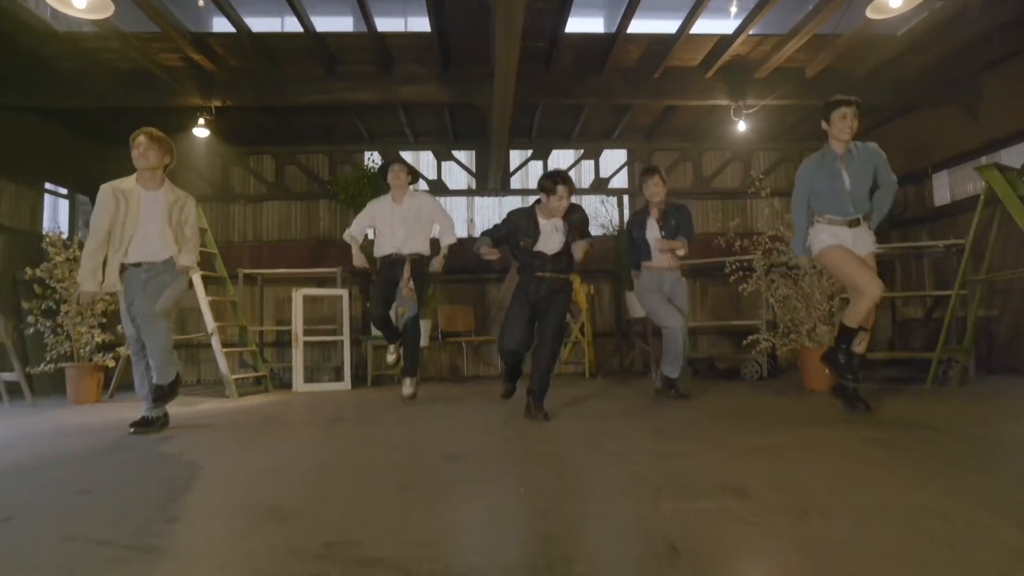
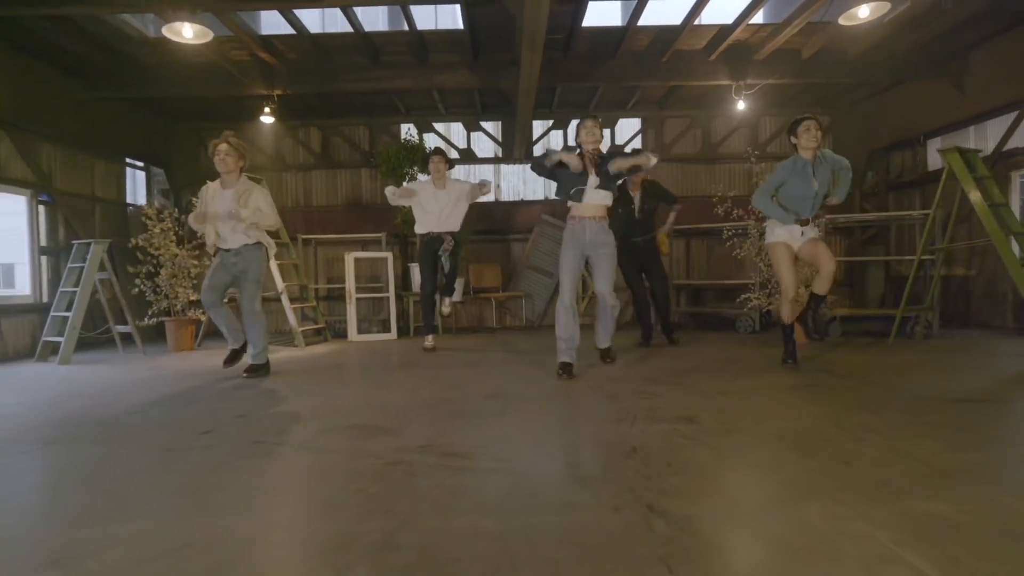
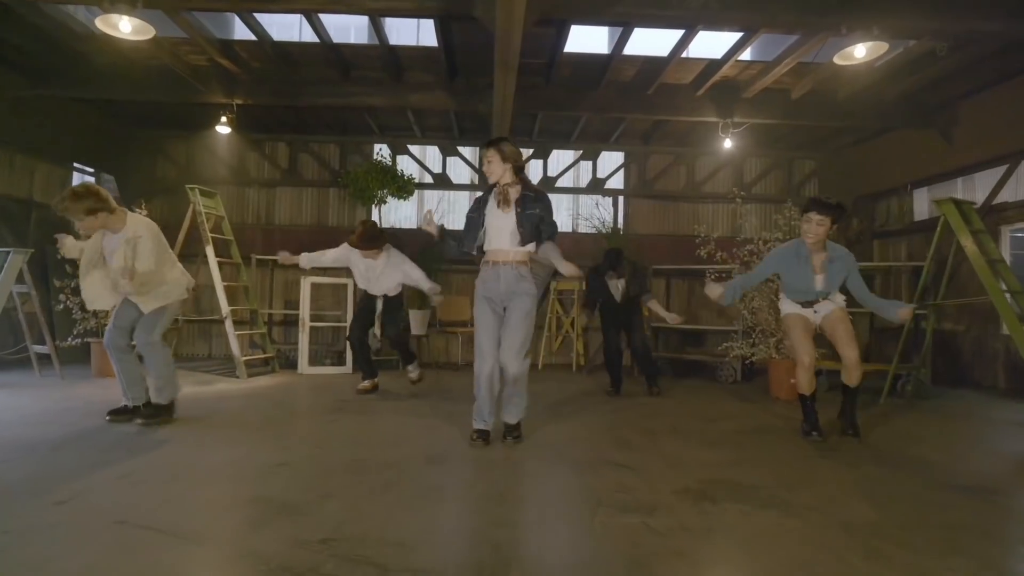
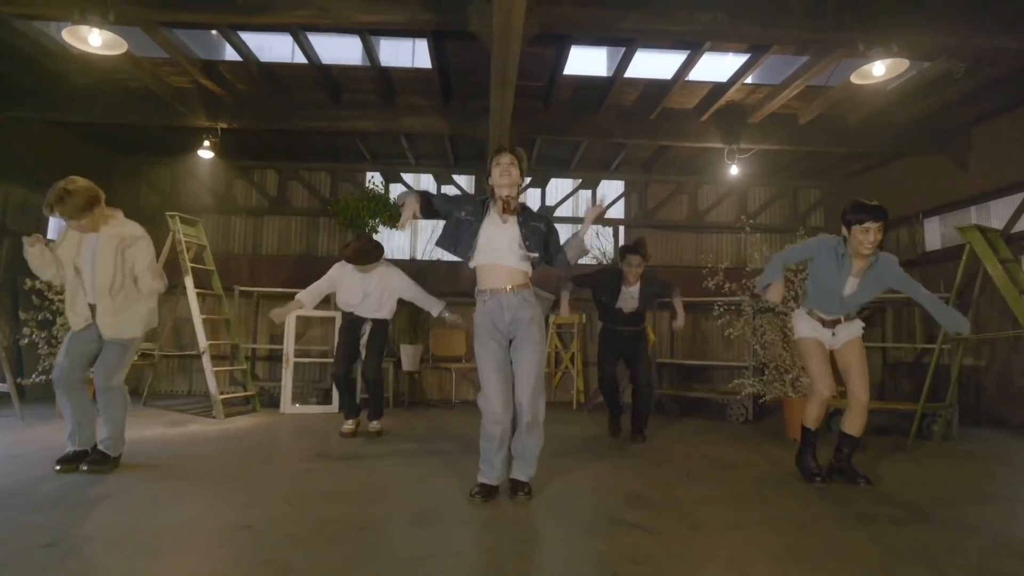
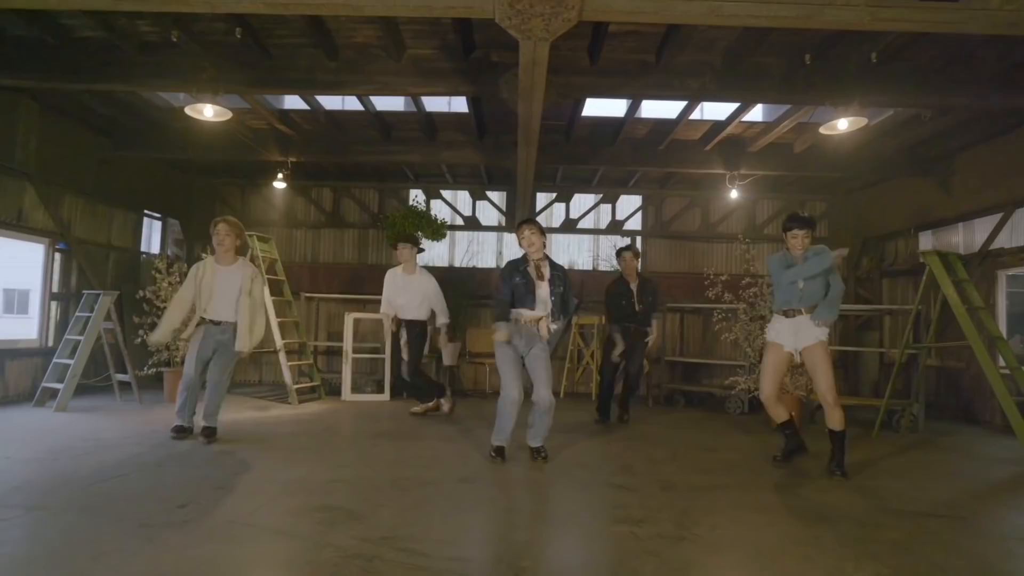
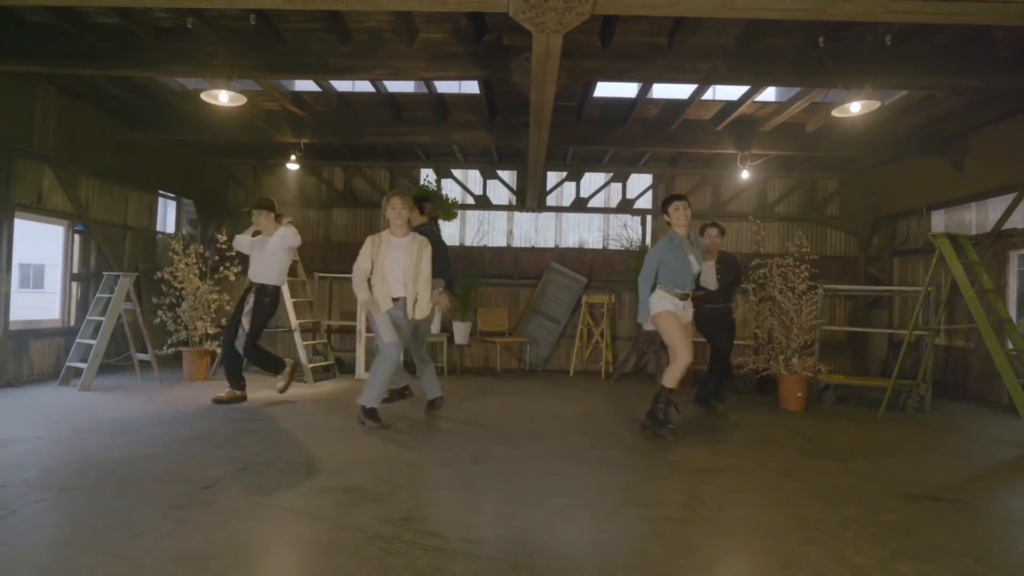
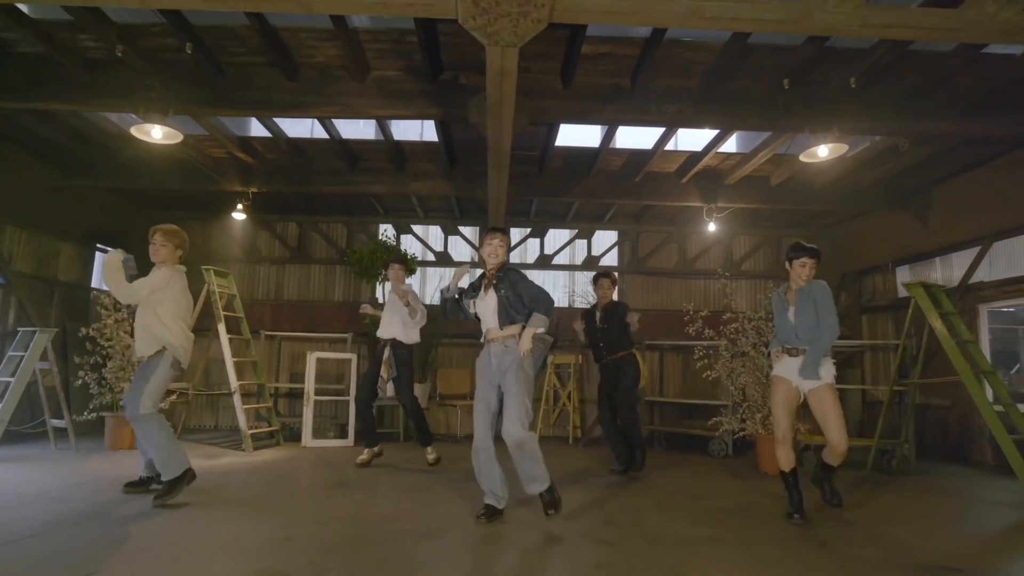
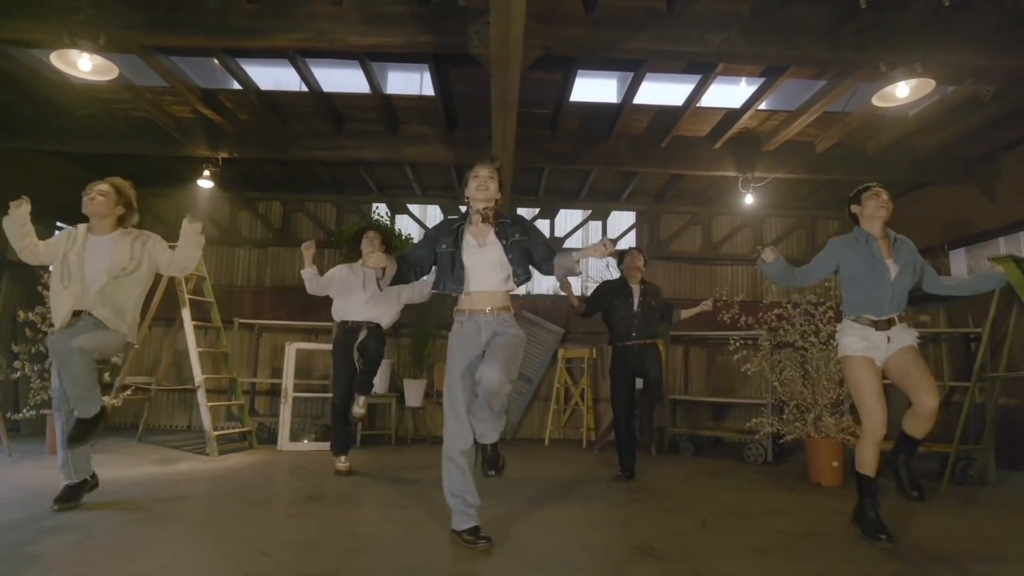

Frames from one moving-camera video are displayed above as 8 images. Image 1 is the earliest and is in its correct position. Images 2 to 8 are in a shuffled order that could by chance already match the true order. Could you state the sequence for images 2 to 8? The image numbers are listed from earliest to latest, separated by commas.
2, 3, 4, 8, 7, 5, 6
